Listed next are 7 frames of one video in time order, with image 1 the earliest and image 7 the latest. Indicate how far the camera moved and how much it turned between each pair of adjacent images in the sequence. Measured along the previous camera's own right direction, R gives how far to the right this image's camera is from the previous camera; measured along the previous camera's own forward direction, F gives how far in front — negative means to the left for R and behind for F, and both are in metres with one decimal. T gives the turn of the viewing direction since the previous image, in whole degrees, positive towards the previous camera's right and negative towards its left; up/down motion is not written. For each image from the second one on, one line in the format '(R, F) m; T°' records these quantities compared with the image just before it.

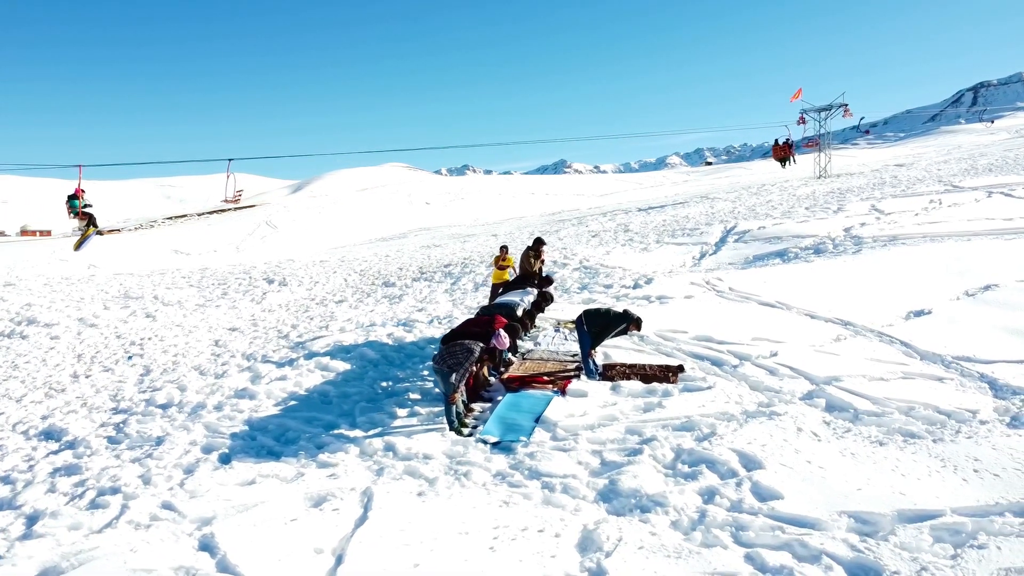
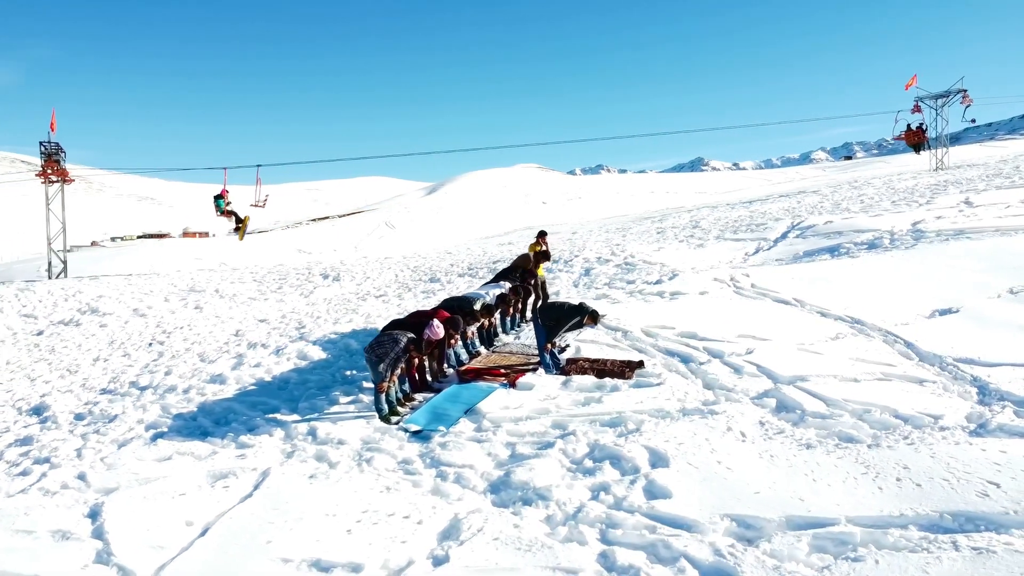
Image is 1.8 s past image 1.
(+2.1, +0.2) m; -9°
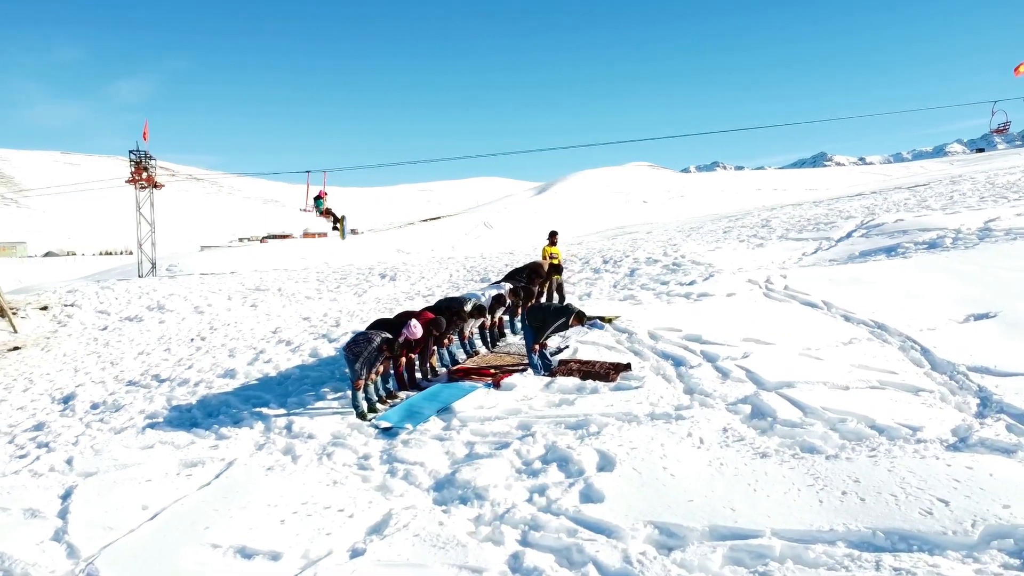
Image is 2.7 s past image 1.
(+1.4, 0.0) m; -8°
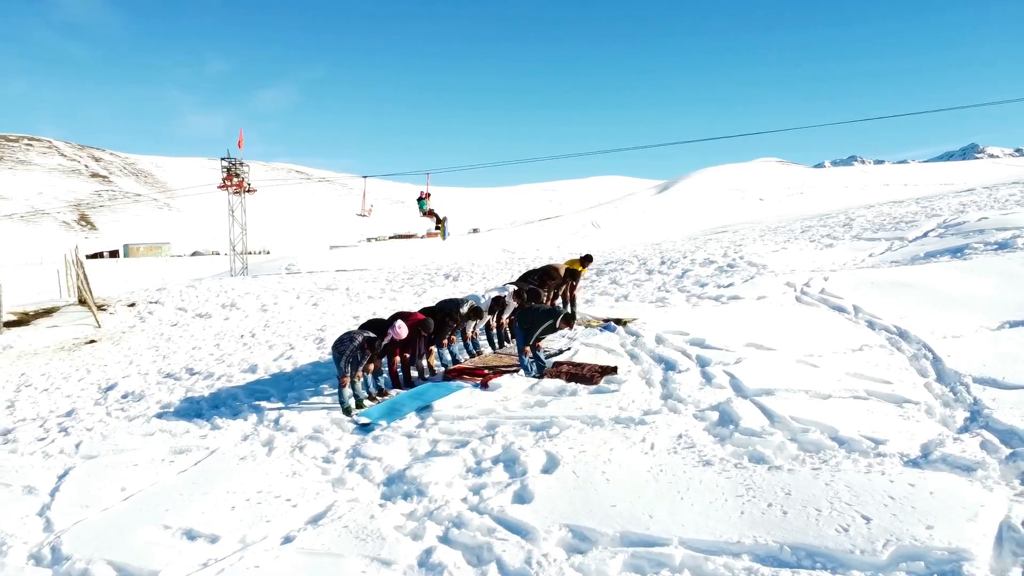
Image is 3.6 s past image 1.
(+1.6, 0.0) m; -9°
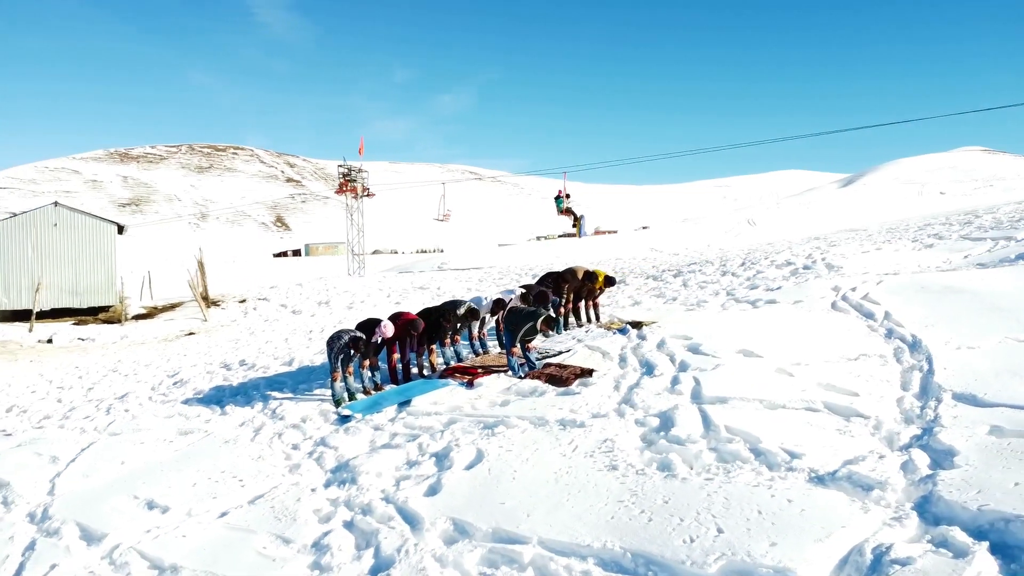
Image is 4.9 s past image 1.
(+2.2, -0.1) m; -12°
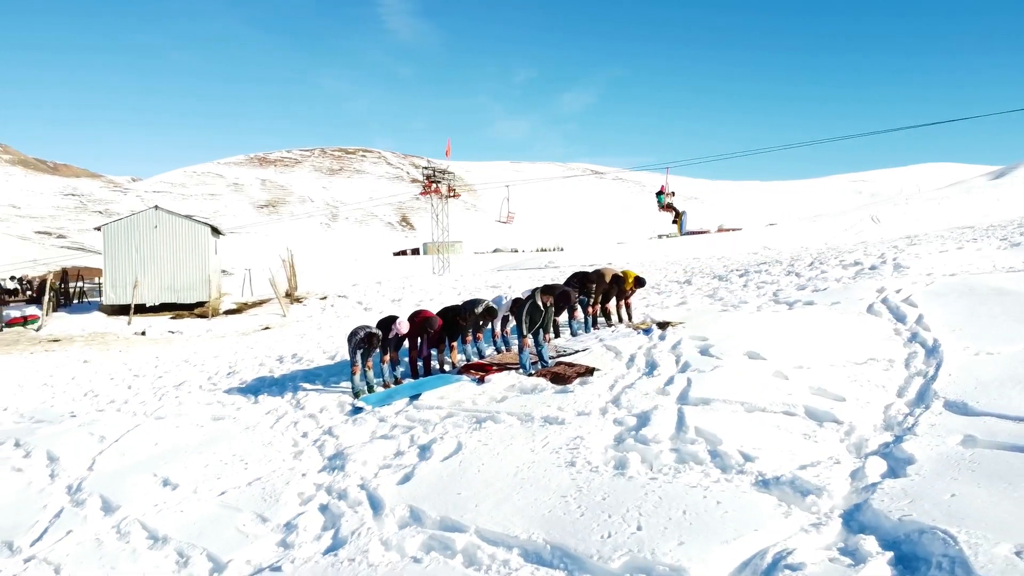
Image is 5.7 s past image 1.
(+1.4, -0.2) m; -9°
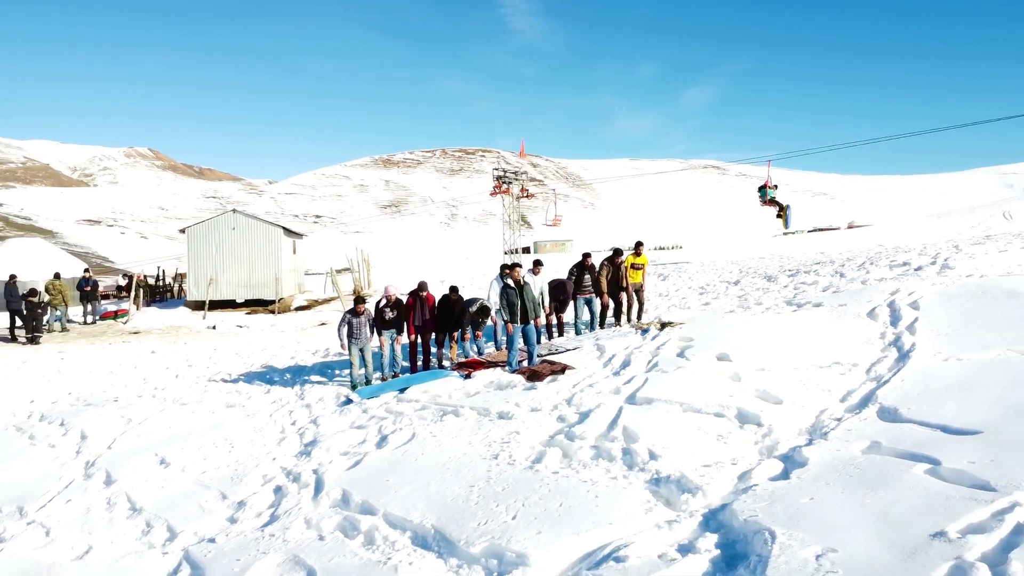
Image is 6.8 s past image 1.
(+1.7, -0.2) m; -9°
